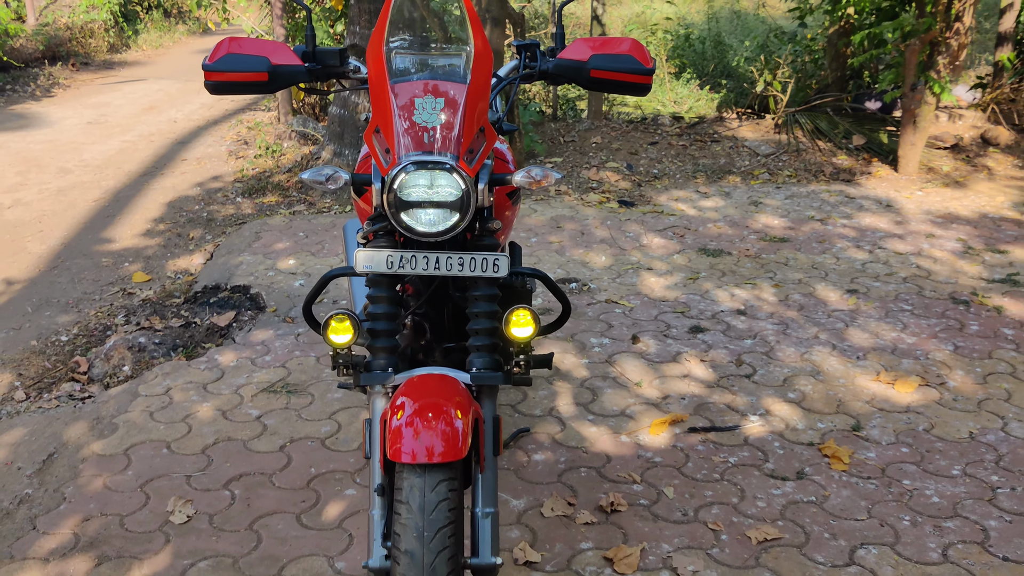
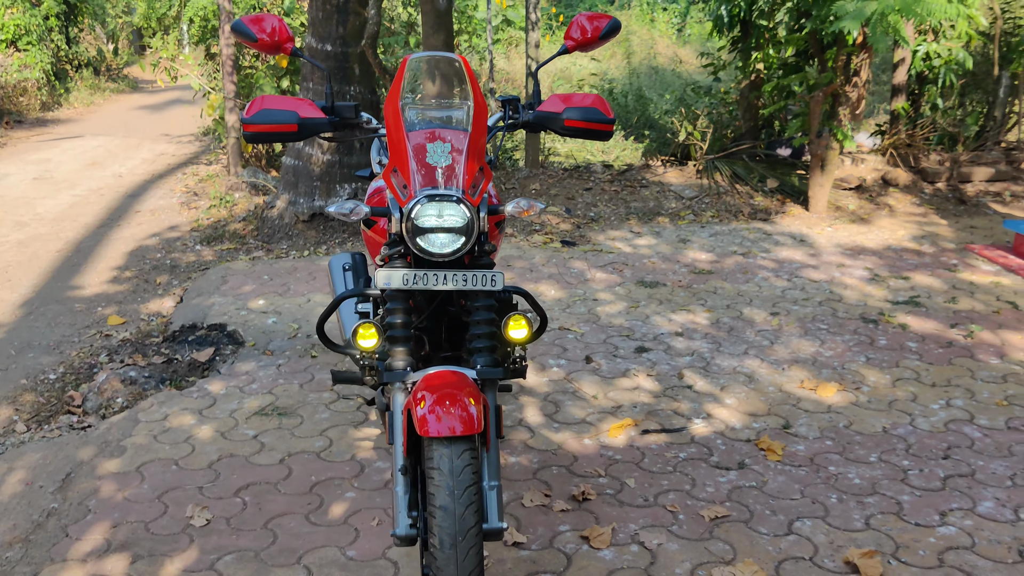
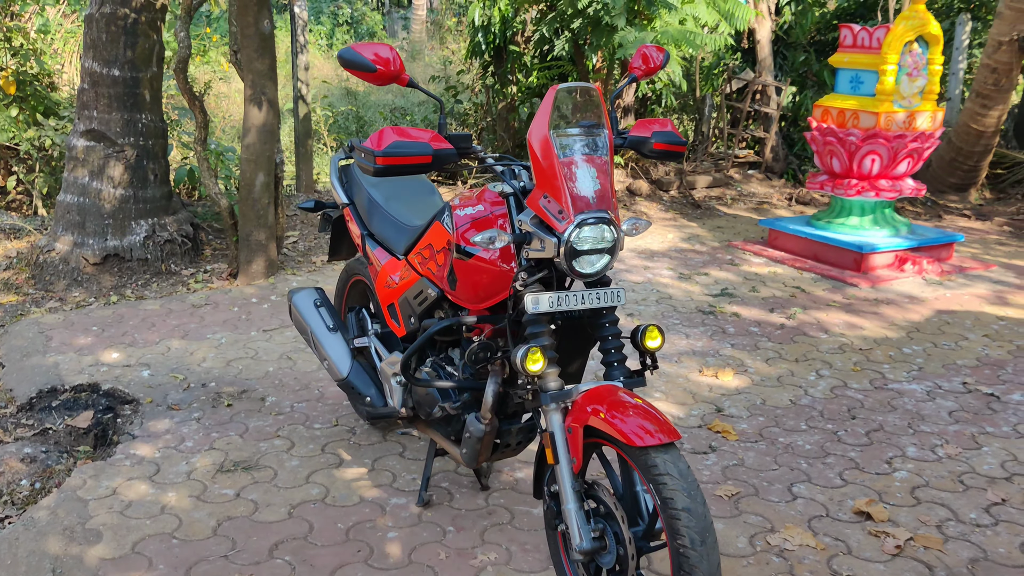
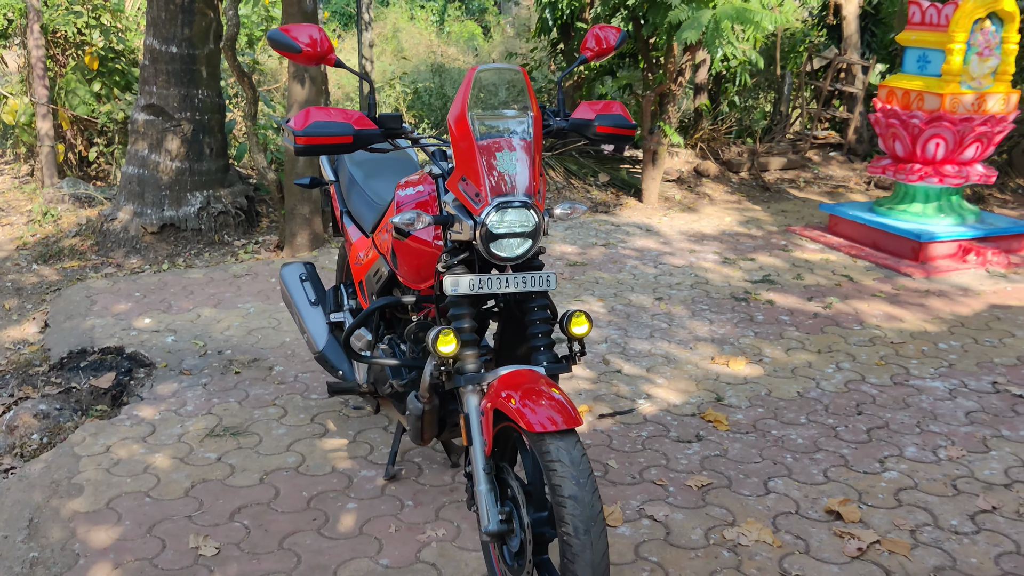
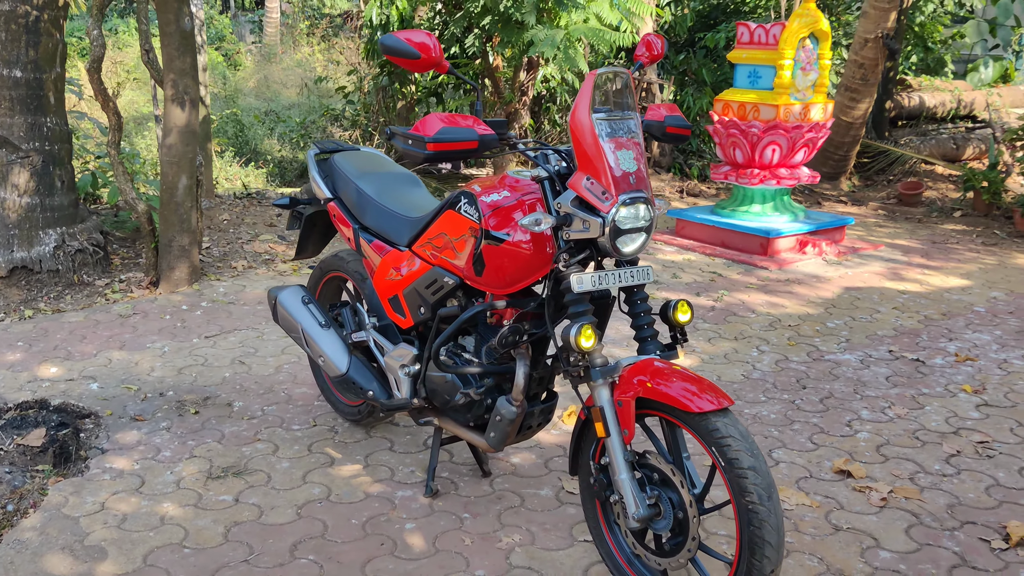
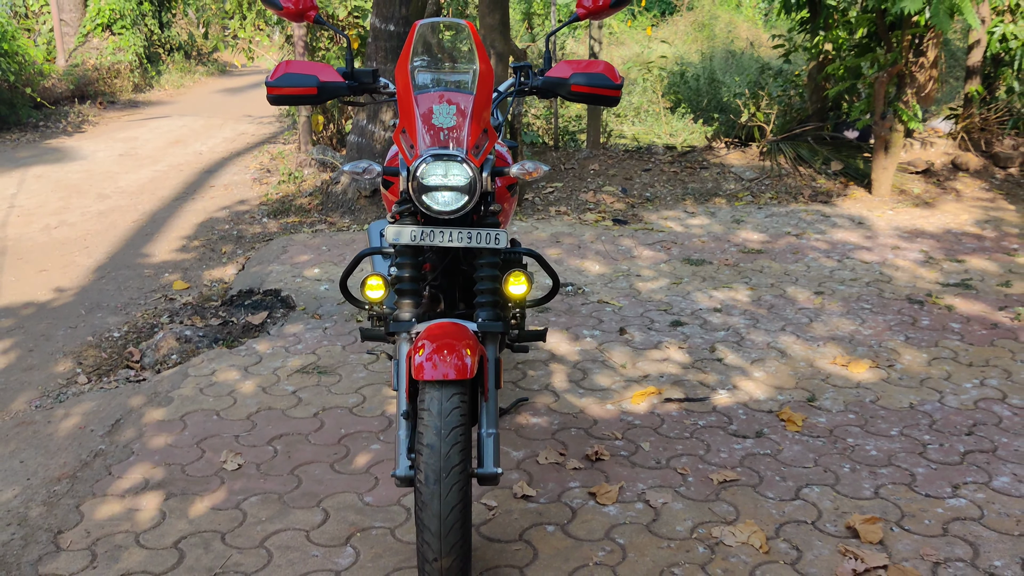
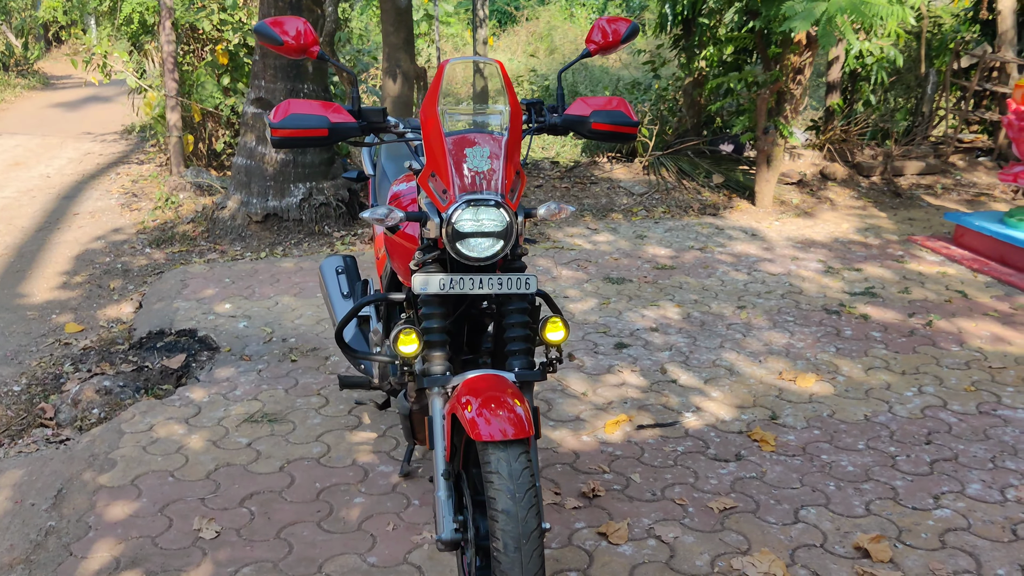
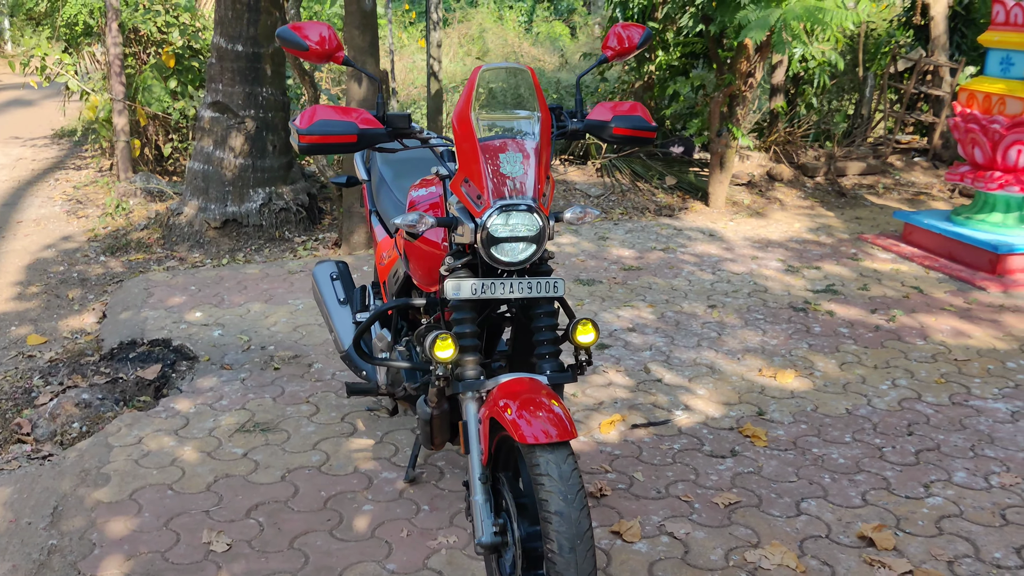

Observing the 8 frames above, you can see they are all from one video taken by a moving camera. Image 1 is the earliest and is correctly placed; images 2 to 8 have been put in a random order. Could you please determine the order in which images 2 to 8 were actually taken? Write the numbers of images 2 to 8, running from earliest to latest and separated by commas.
6, 2, 7, 8, 4, 3, 5
